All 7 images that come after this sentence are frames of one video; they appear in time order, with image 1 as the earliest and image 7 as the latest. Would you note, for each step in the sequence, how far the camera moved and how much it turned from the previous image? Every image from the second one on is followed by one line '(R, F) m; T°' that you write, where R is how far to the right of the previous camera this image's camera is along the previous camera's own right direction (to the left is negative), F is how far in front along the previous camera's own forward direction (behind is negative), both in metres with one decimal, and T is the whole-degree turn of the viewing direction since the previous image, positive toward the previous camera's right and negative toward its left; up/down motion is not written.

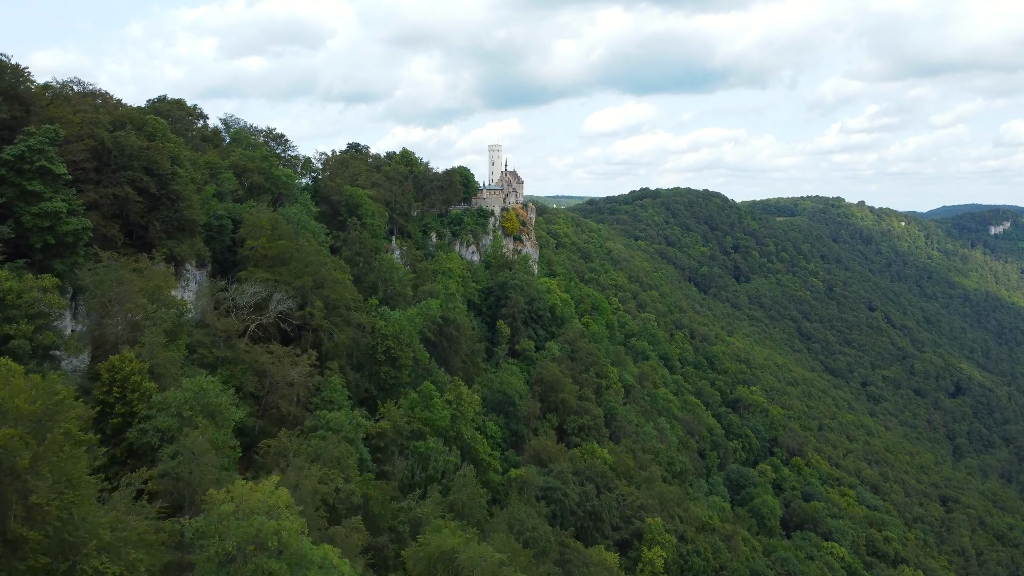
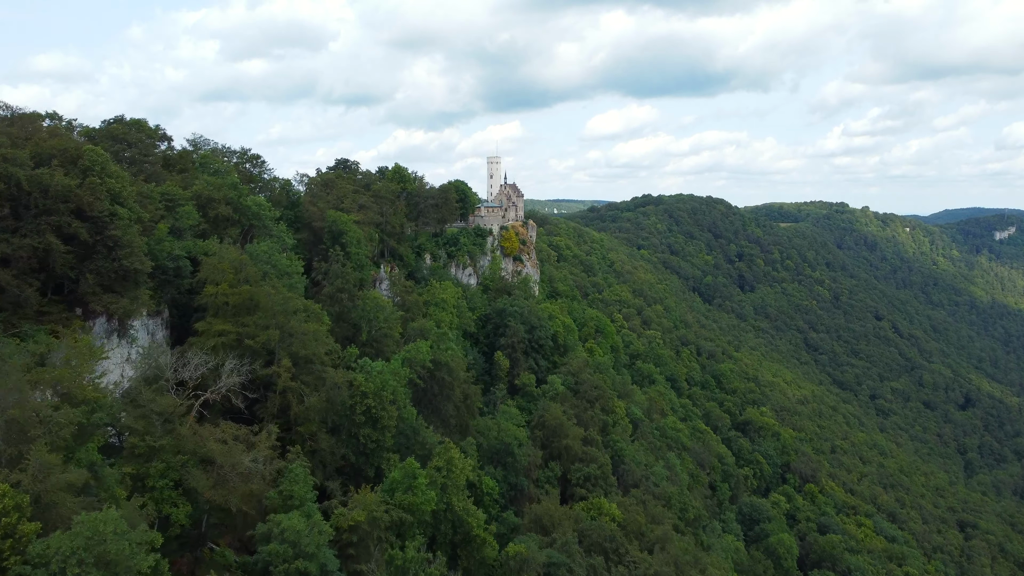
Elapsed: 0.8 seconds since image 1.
(+0.1, +3.2) m; 0°
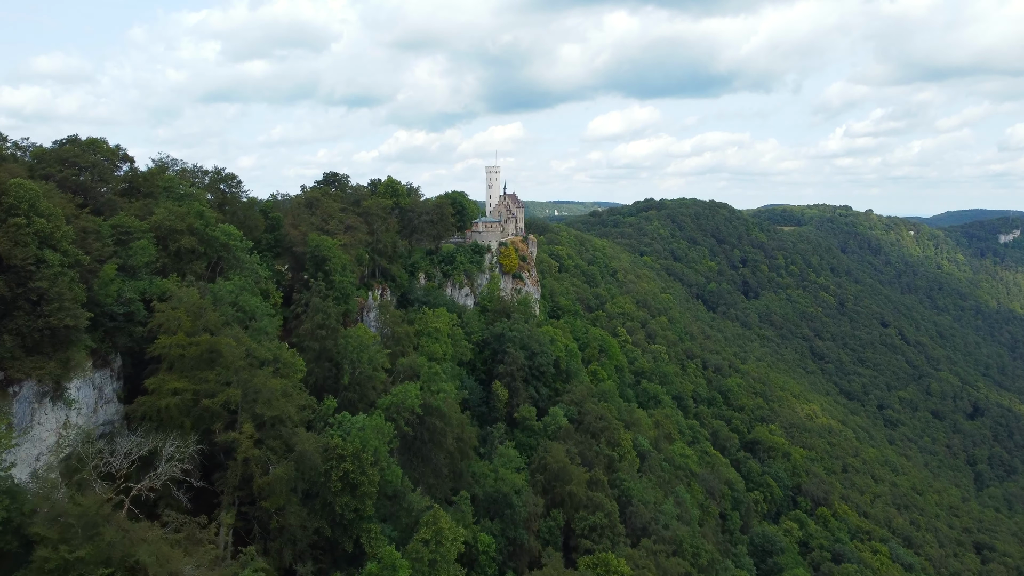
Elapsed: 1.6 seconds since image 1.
(+0.1, +2.7) m; 0°
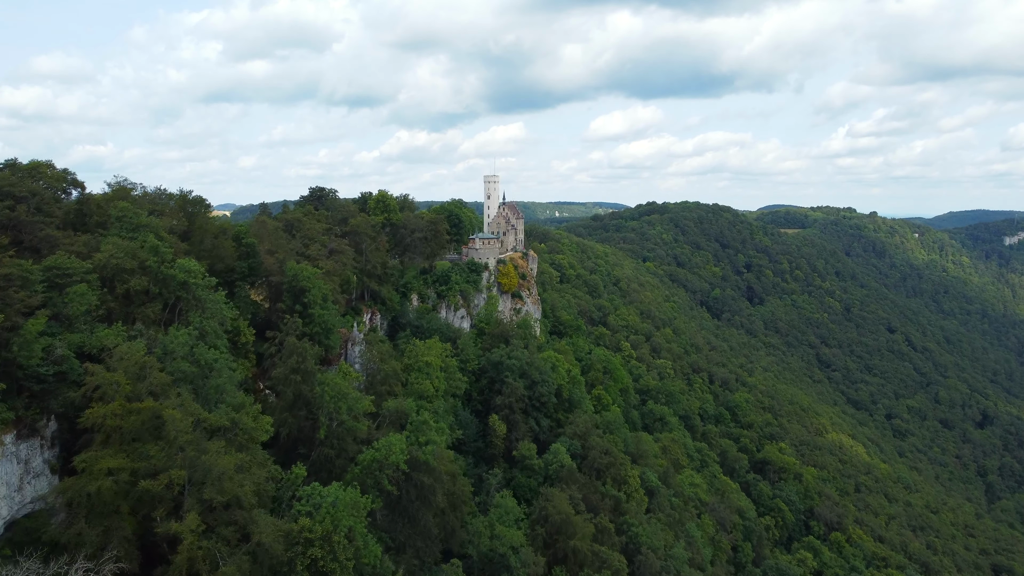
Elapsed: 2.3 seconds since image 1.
(+0.1, +2.8) m; 0°
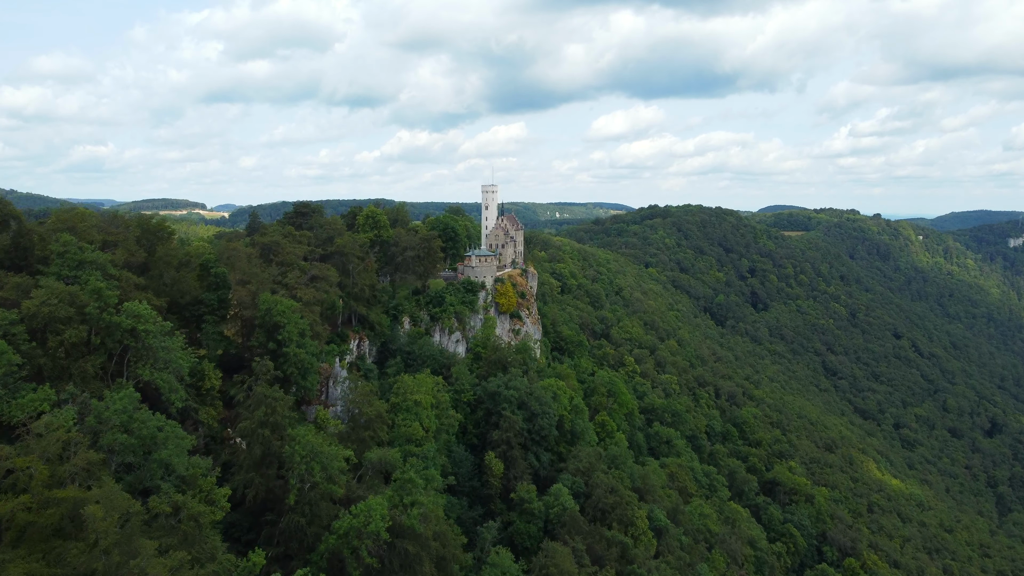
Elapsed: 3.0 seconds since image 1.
(+0.1, +2.7) m; 0°
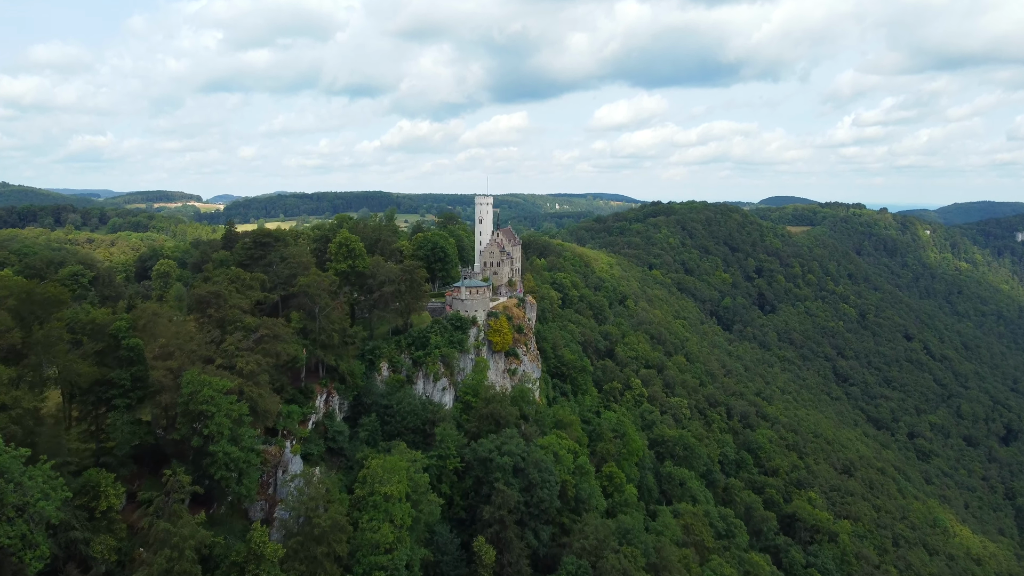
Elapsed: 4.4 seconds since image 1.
(+0.2, +5.4) m; 0°
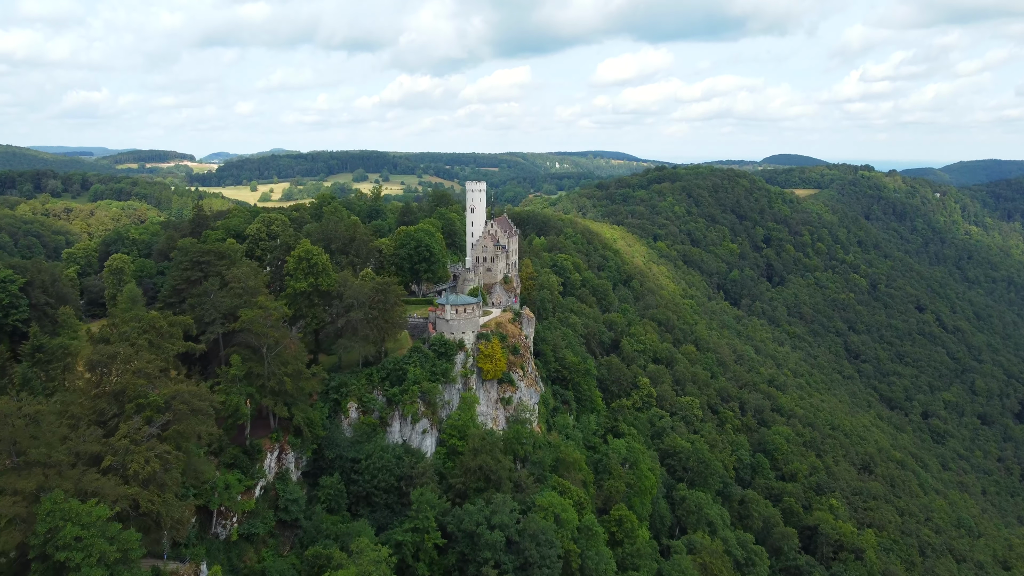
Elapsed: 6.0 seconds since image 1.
(+0.3, +5.9) m; 0°
